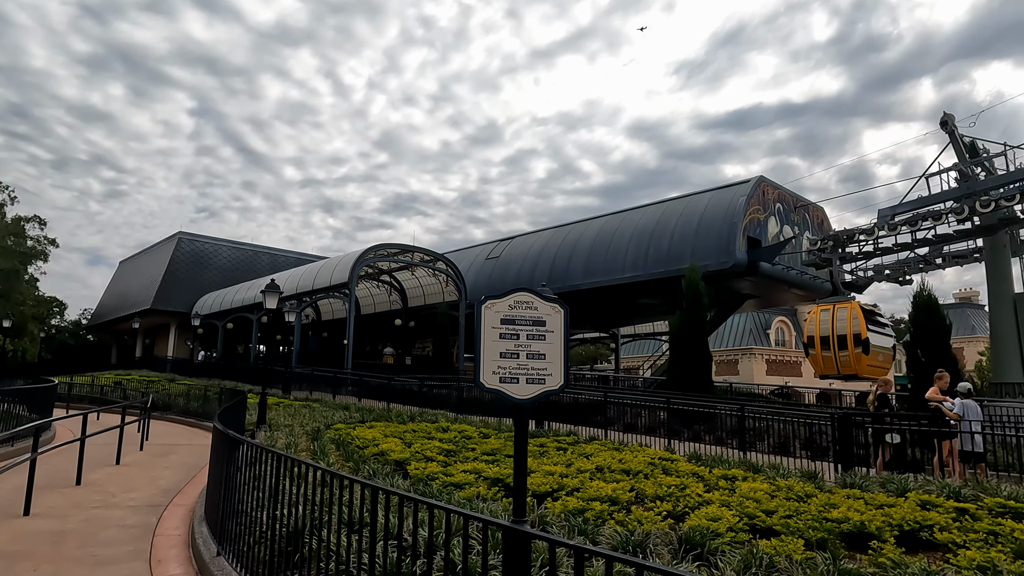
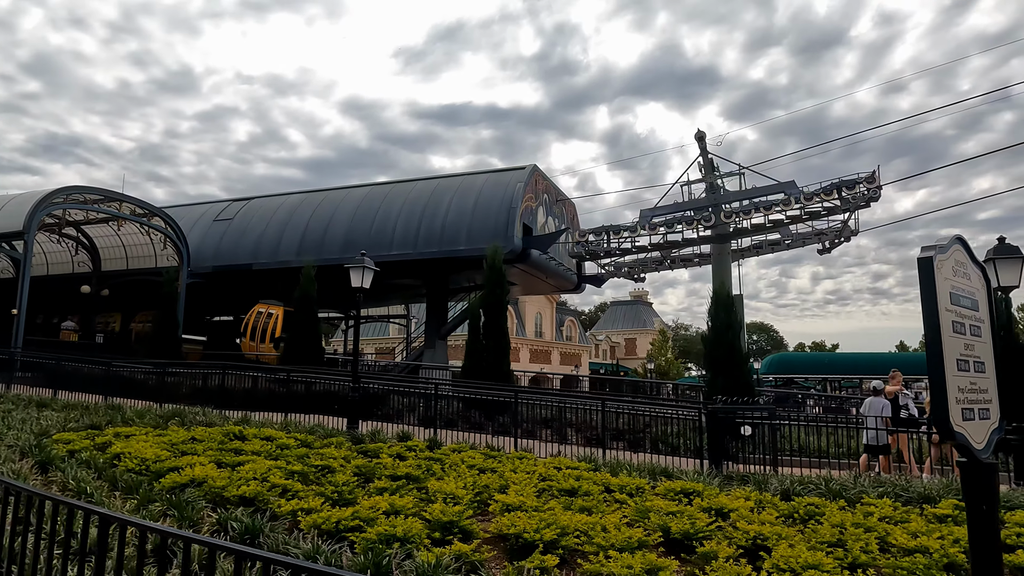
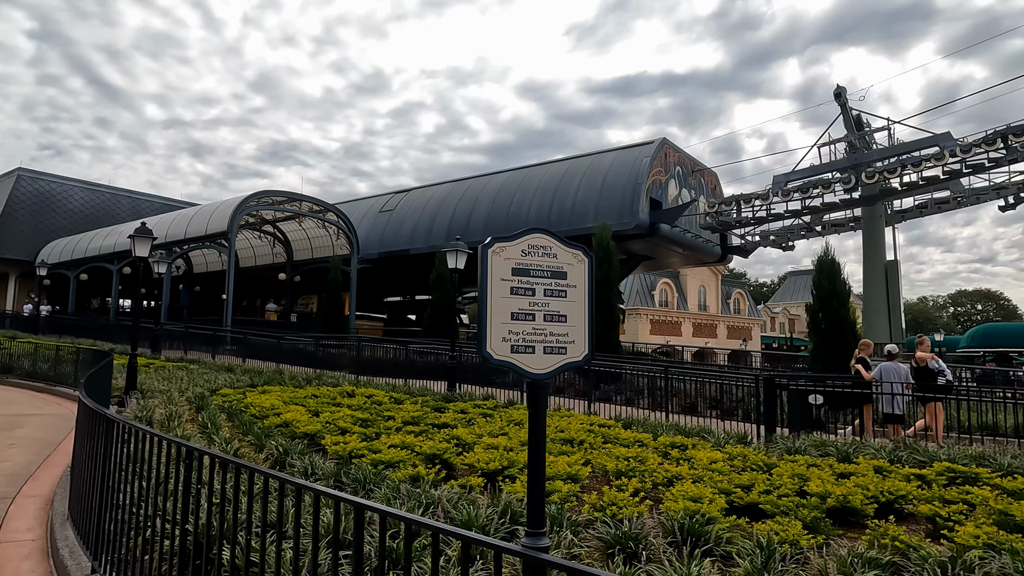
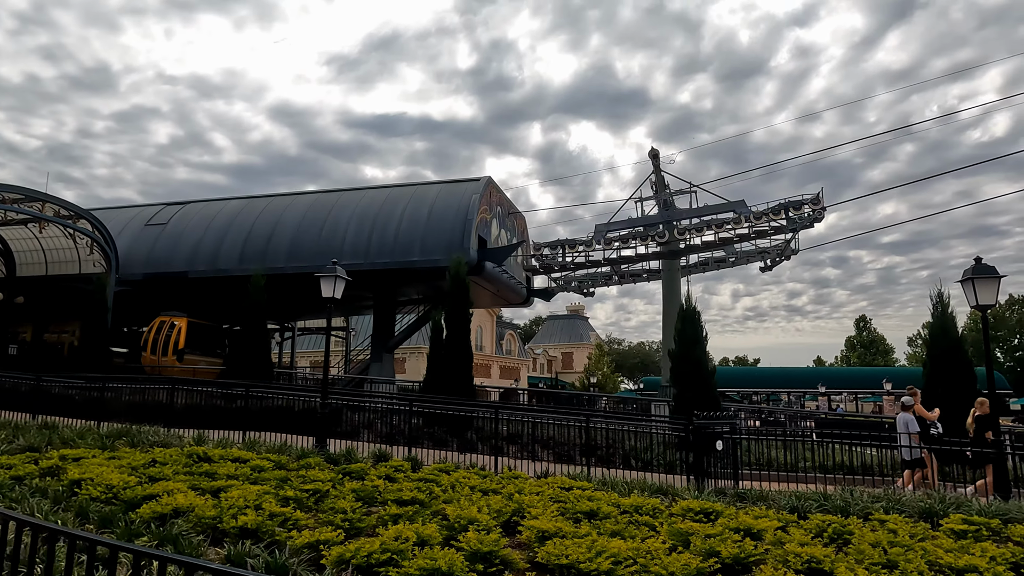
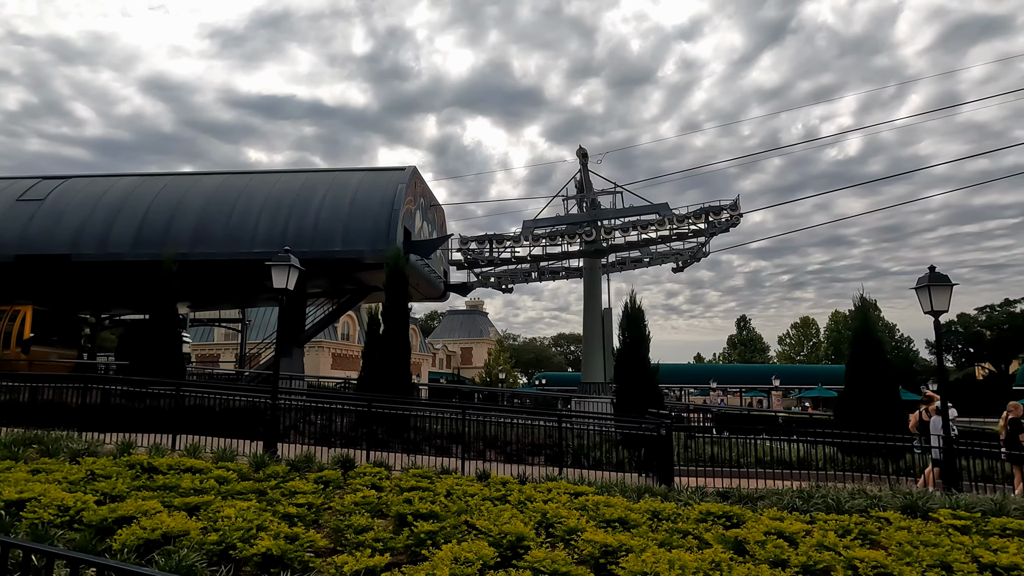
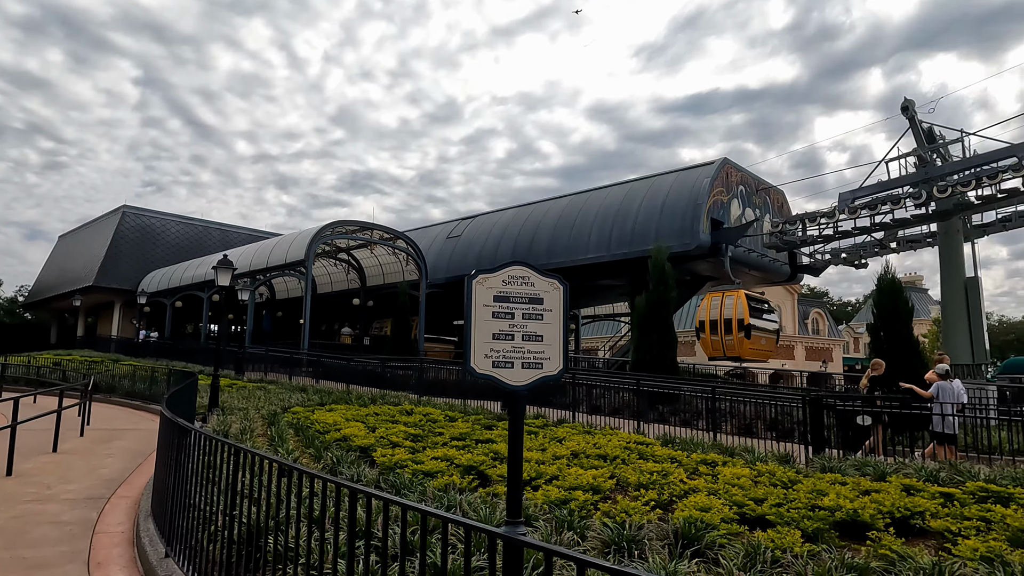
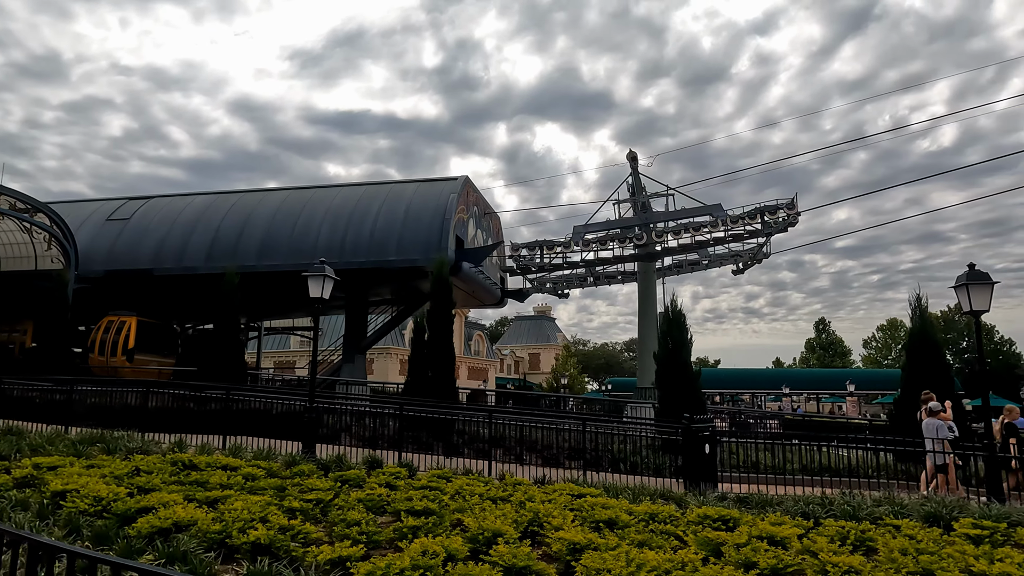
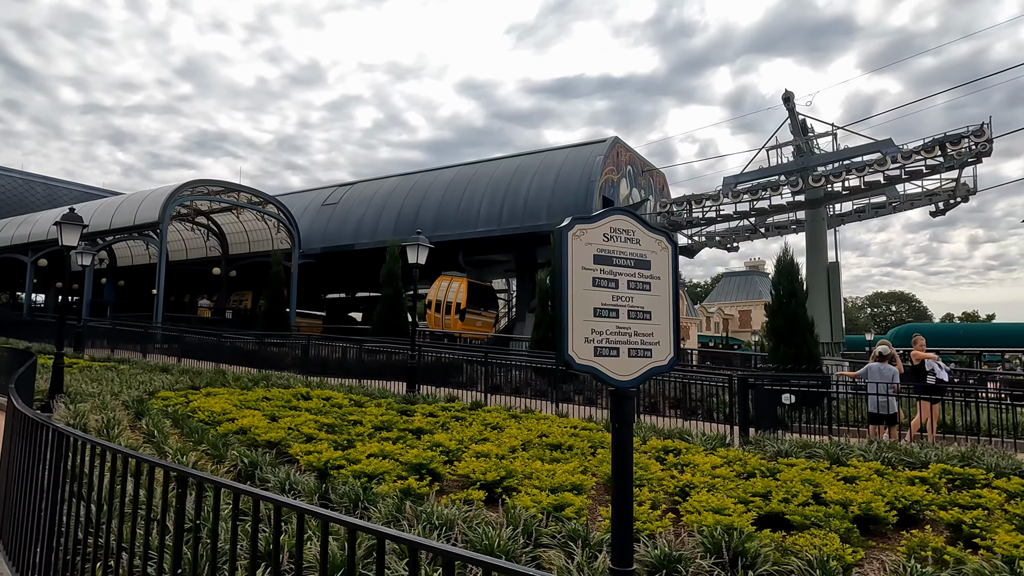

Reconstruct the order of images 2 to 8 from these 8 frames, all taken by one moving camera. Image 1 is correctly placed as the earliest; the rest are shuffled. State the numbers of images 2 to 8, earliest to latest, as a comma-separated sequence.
6, 3, 8, 2, 4, 7, 5
